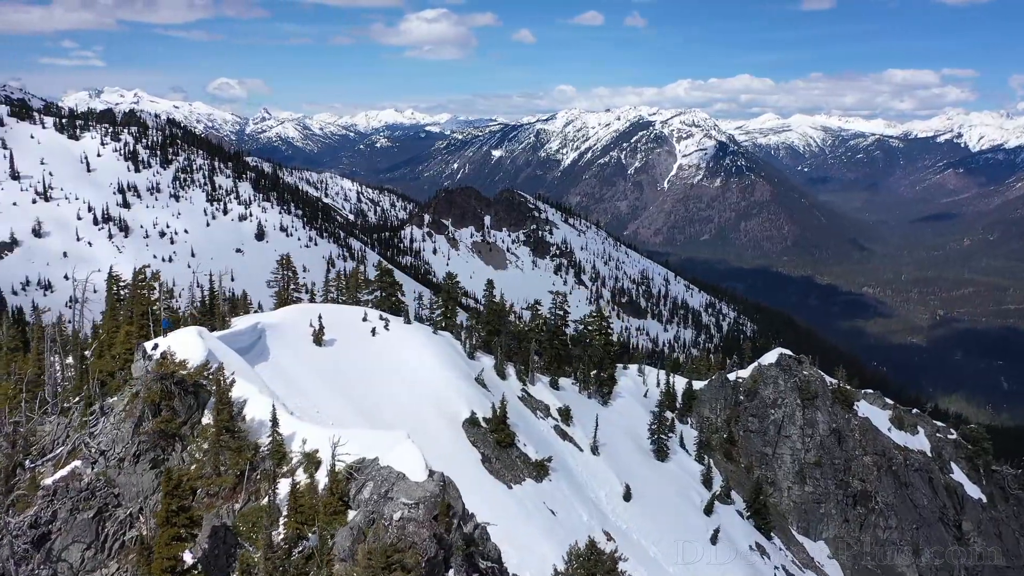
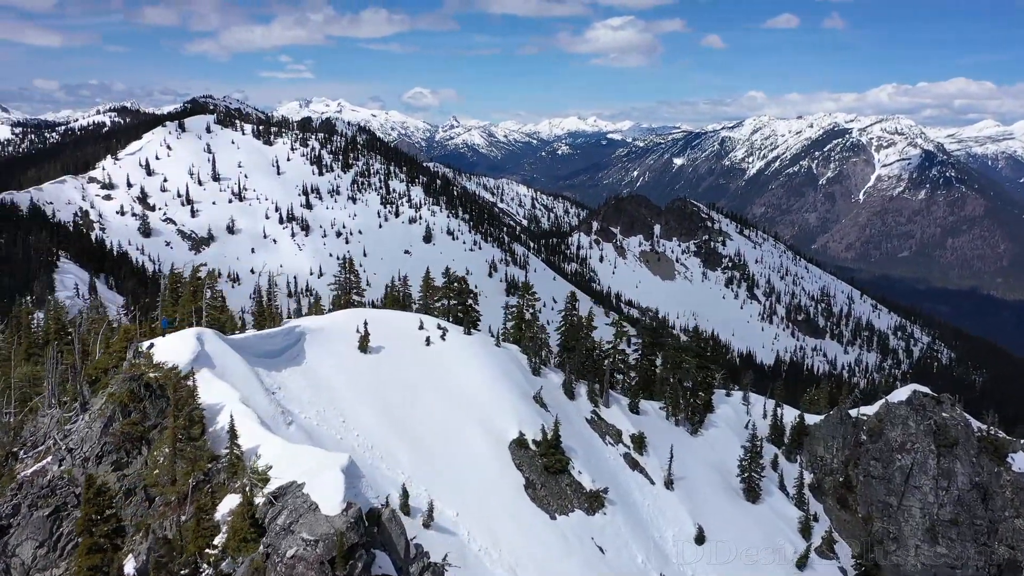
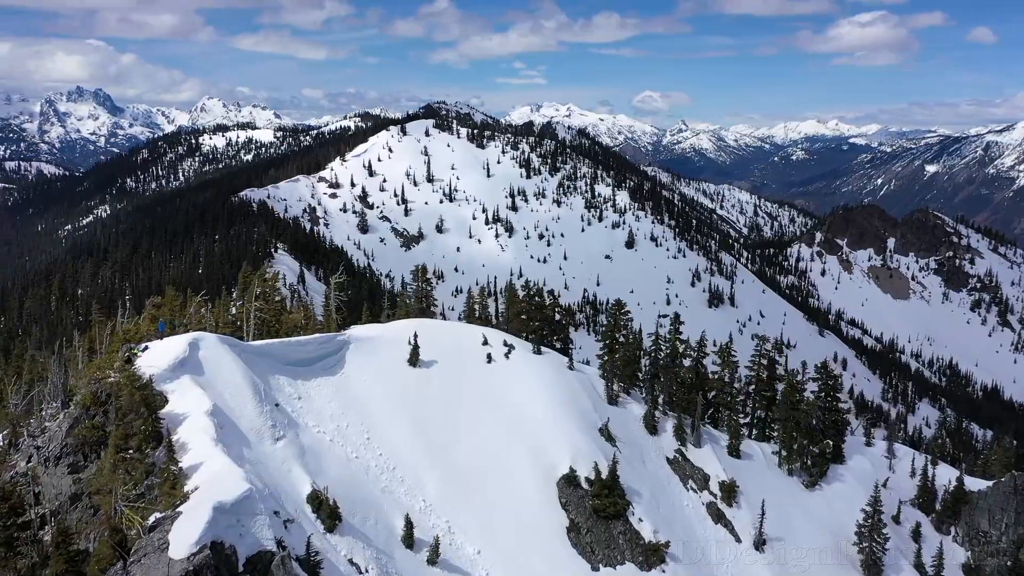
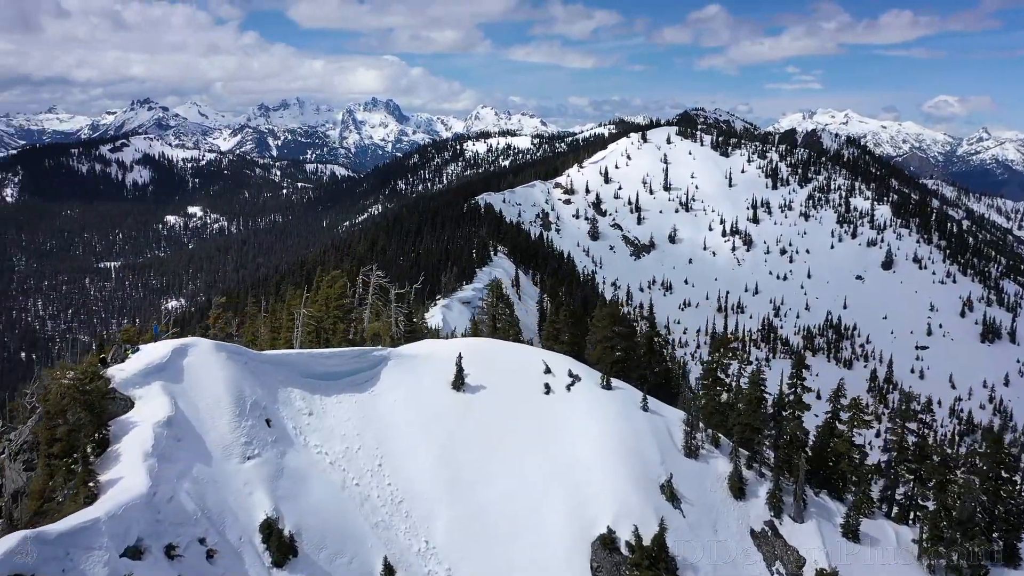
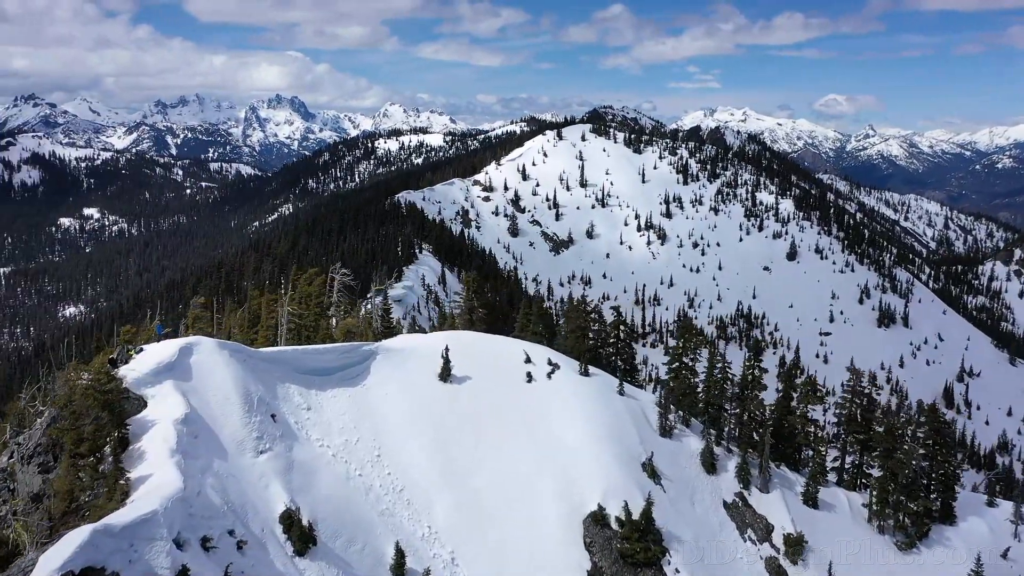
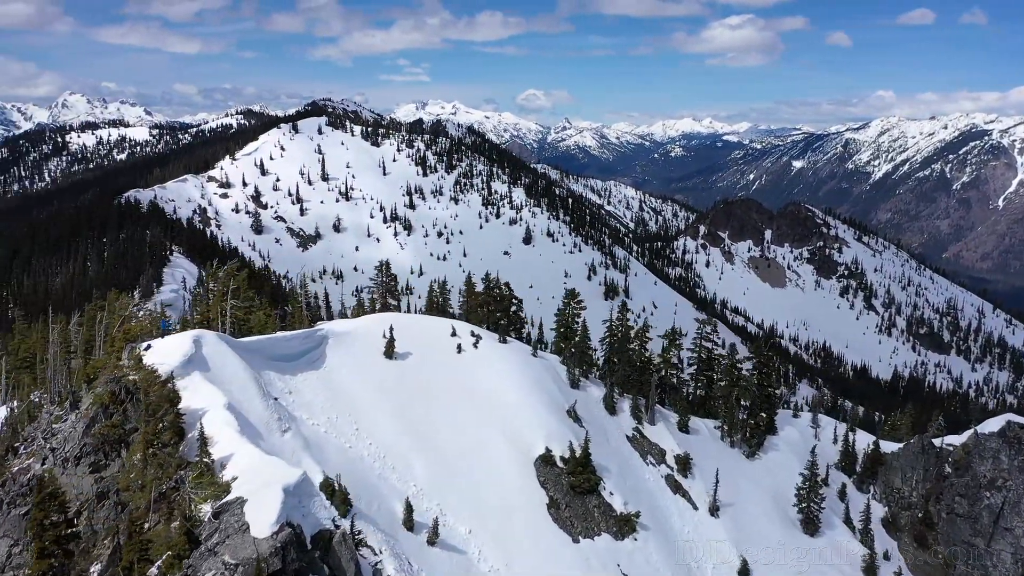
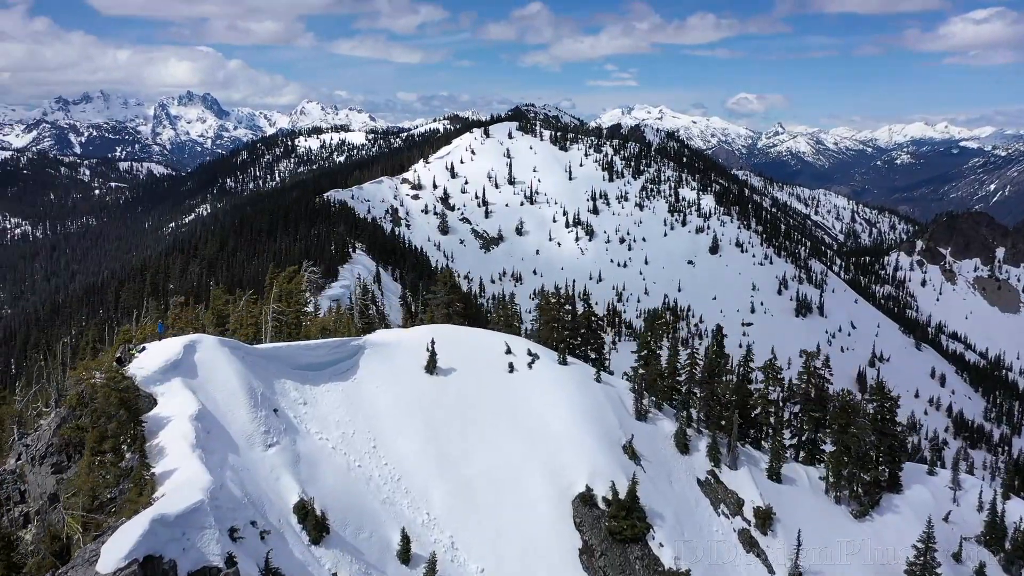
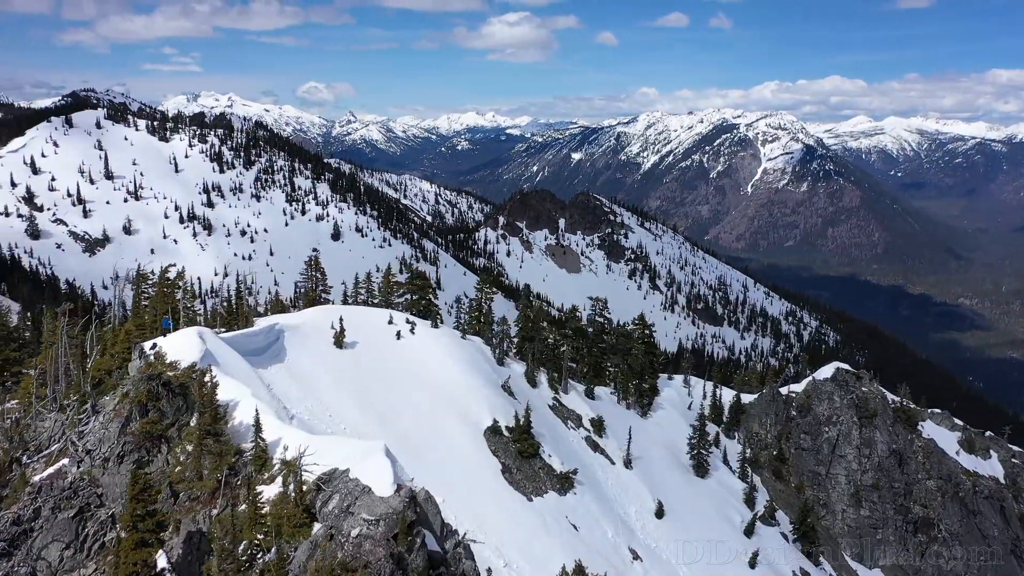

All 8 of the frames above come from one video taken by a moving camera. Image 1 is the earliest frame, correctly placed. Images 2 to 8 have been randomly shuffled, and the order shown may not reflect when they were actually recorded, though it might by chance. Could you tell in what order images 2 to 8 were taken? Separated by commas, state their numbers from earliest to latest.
8, 2, 6, 3, 7, 5, 4
